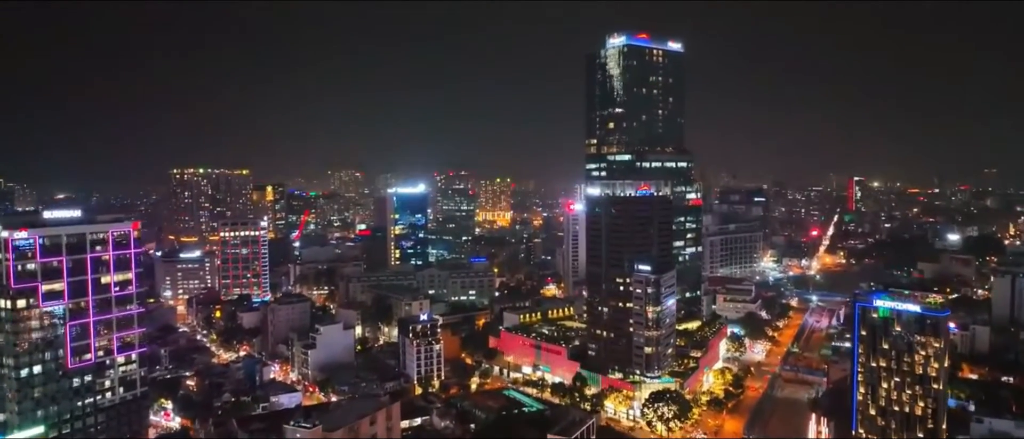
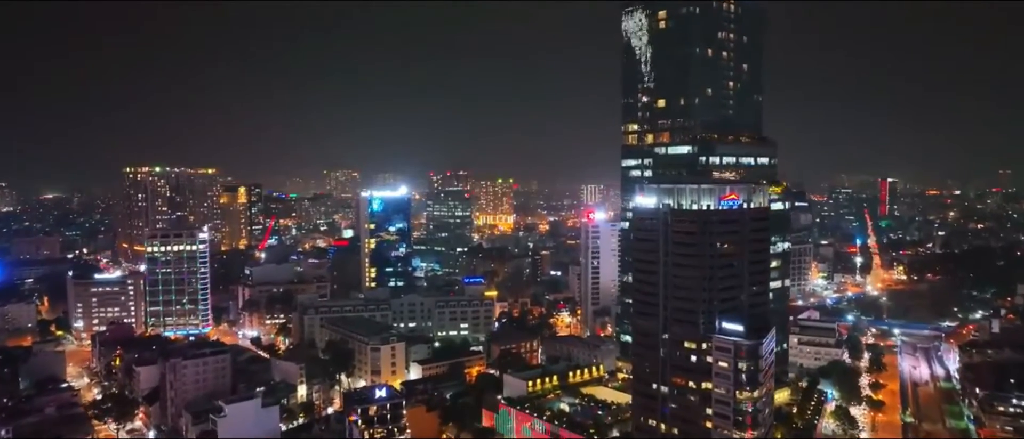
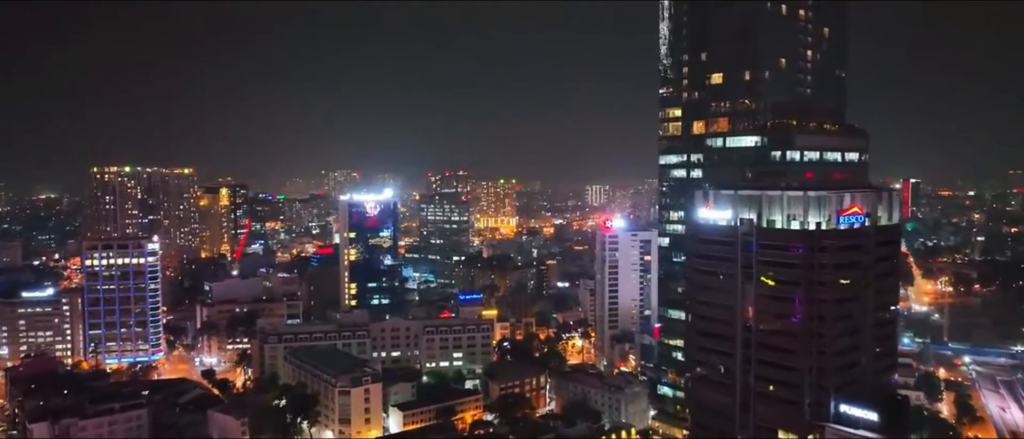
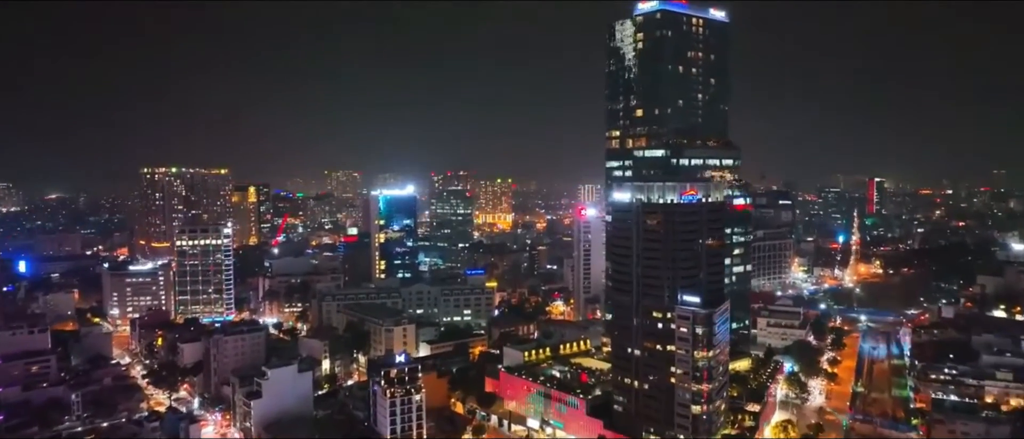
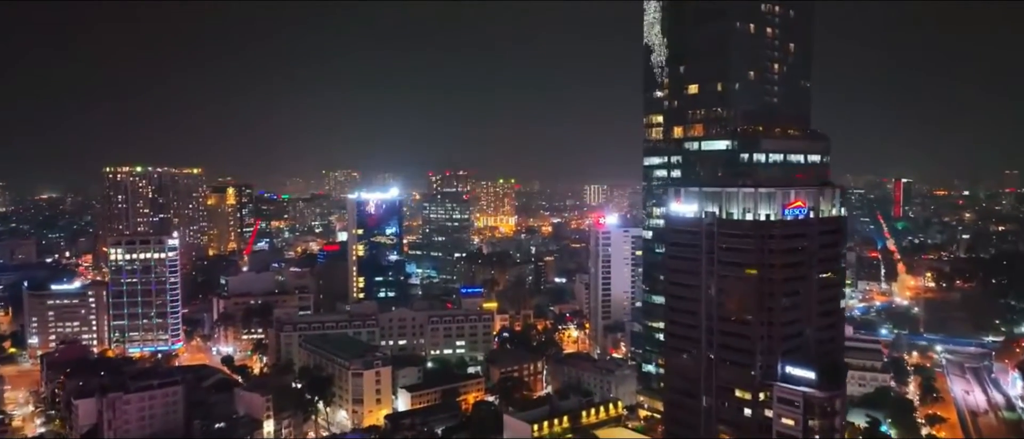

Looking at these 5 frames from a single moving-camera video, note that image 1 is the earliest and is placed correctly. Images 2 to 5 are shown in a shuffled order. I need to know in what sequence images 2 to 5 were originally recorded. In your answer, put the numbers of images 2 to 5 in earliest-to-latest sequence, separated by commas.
4, 2, 5, 3
